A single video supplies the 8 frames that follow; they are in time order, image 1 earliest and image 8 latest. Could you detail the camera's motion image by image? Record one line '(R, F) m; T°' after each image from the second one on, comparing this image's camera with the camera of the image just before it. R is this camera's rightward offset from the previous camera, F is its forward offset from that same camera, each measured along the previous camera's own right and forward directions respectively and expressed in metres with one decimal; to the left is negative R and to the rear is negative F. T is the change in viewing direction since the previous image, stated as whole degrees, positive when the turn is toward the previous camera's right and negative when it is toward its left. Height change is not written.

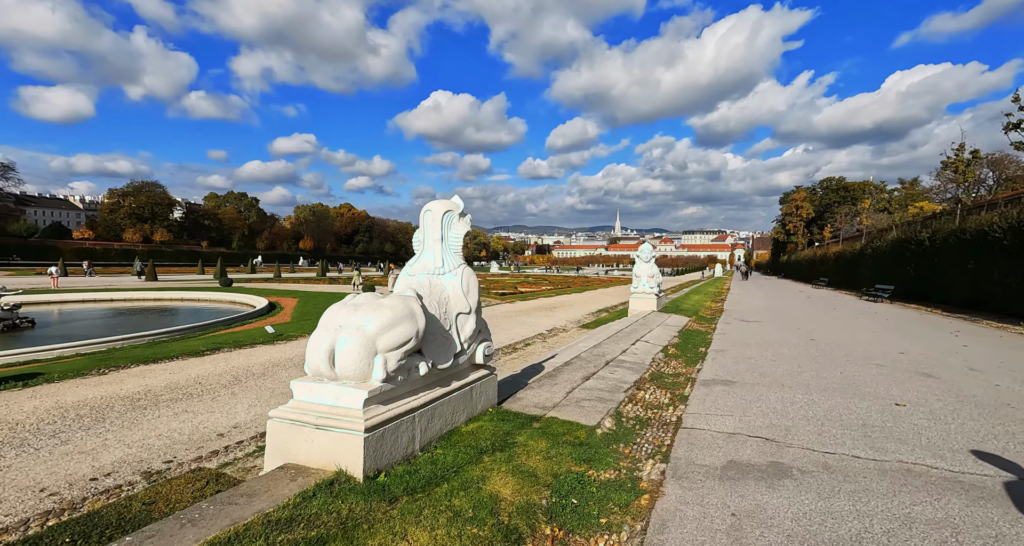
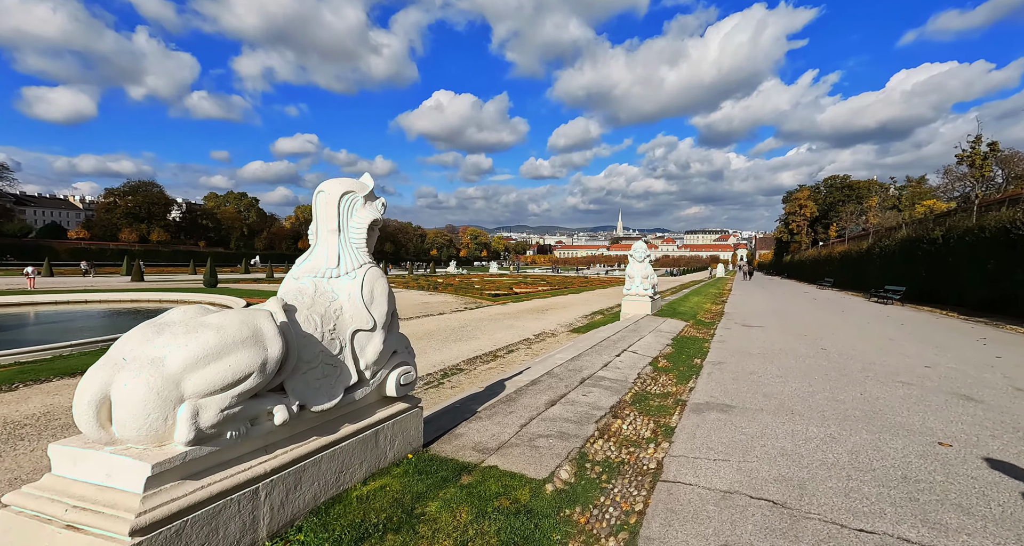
(+0.5, +1.0) m; 0°
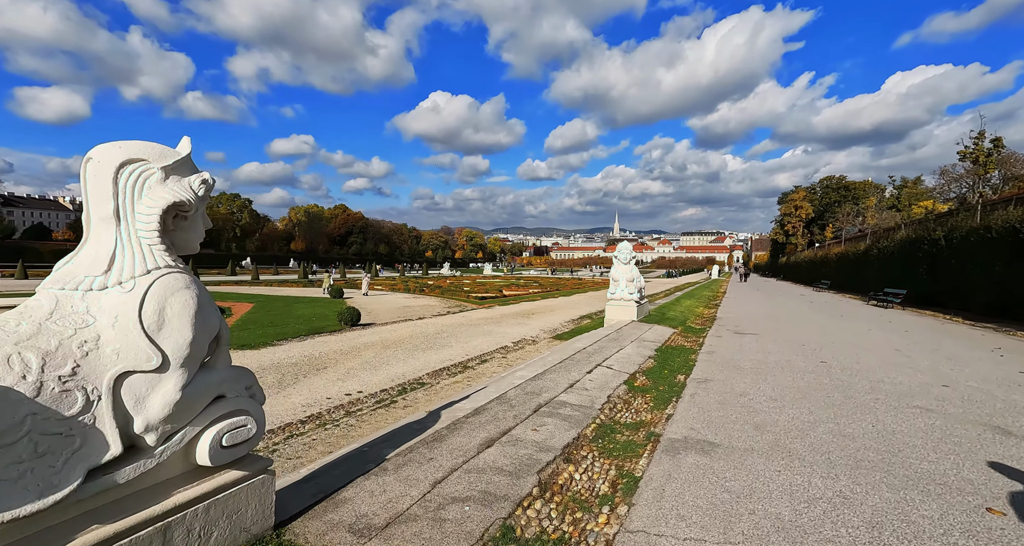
(+0.6, +0.9) m; 0°
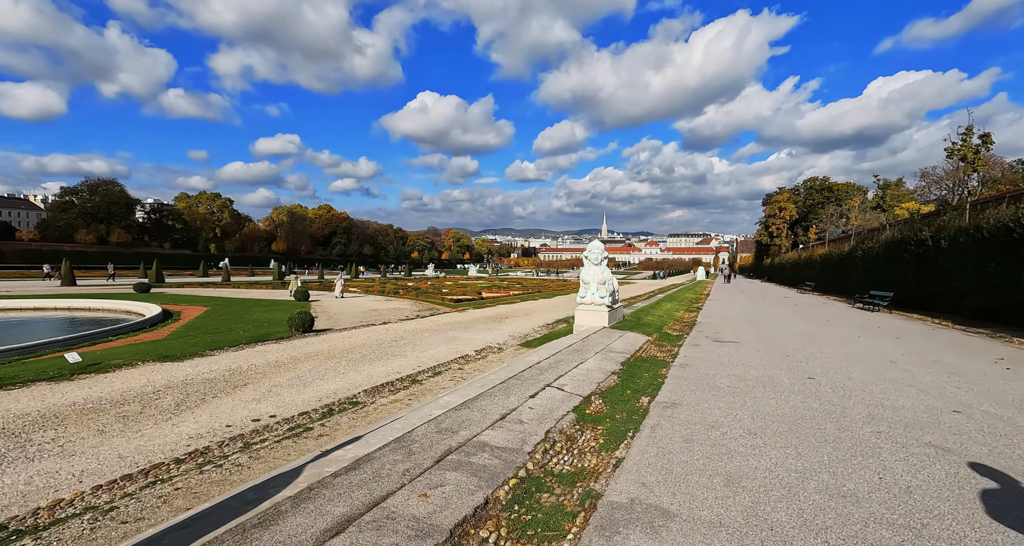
(+0.7, +1.1) m; +1°
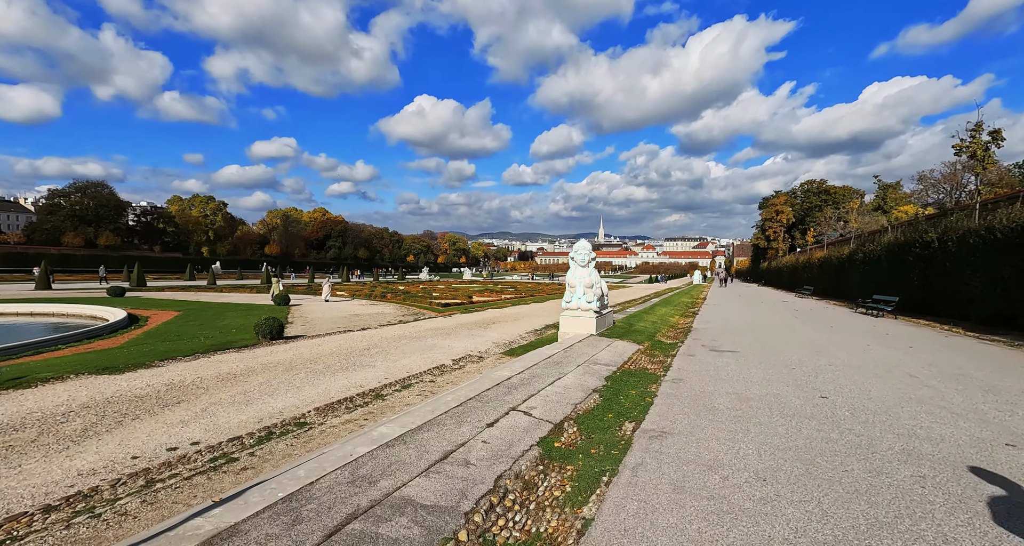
(+0.4, +0.9) m; 0°
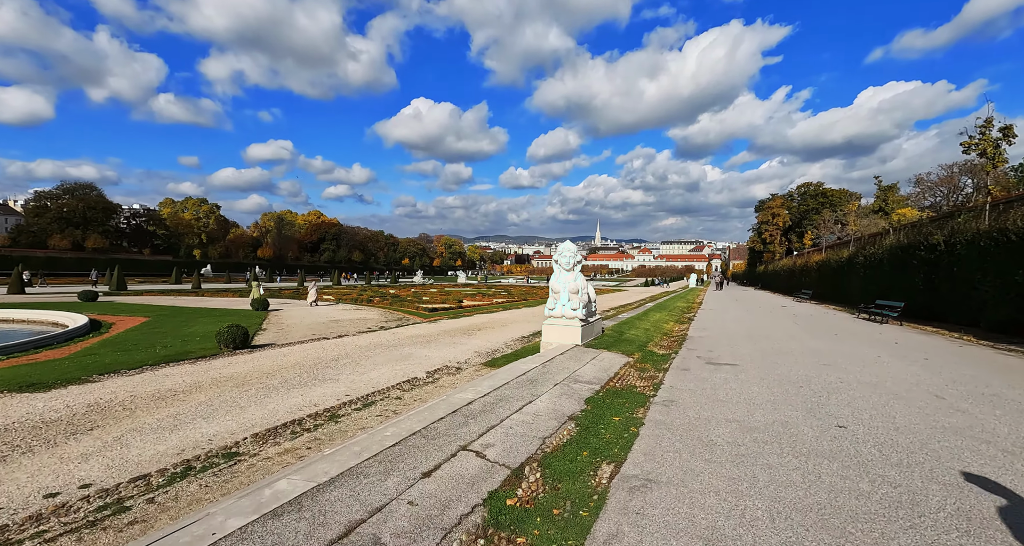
(+0.4, +0.9) m; 0°
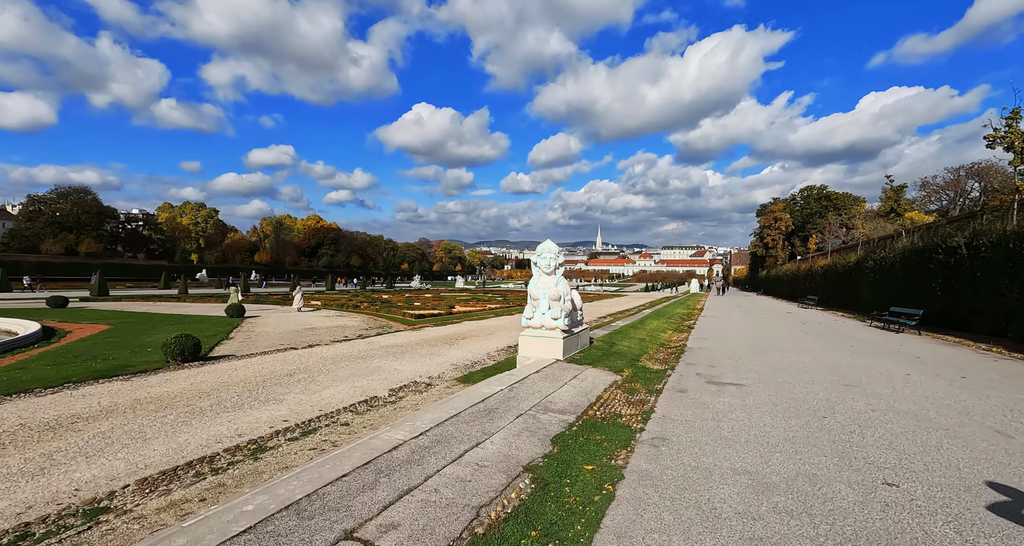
(+0.5, +1.2) m; 0°
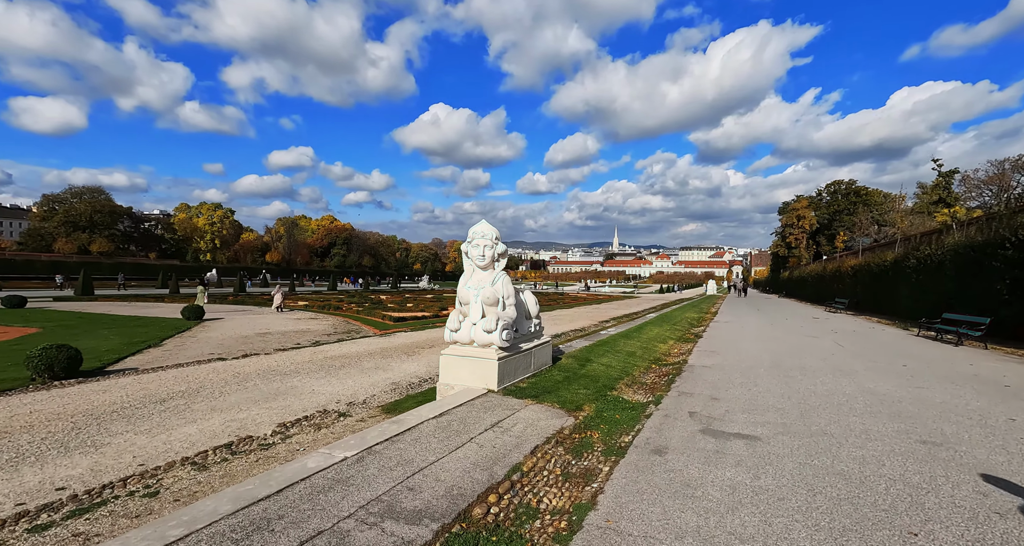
(+1.3, +2.5) m; -2°
